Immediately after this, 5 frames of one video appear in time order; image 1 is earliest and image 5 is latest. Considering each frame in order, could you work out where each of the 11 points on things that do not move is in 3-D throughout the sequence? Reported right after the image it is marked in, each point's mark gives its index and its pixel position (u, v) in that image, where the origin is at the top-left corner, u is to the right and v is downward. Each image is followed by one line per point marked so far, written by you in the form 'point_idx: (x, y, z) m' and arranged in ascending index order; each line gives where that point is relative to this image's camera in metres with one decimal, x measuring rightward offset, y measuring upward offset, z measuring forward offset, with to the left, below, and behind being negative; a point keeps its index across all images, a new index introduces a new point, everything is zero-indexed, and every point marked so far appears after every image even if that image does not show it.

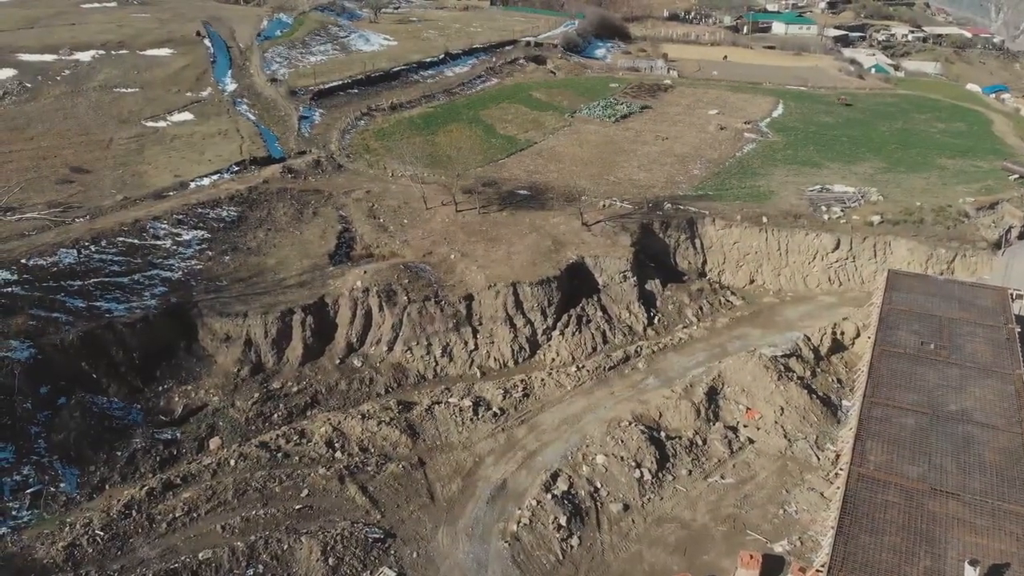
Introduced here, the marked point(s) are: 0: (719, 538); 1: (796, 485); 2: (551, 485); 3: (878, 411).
0: (+5.9, -6.9, +18.6) m
1: (+8.5, -5.9, +20.0) m
2: (+1.3, -5.7, +19.3) m
3: (+10.4, -3.4, +18.9) m
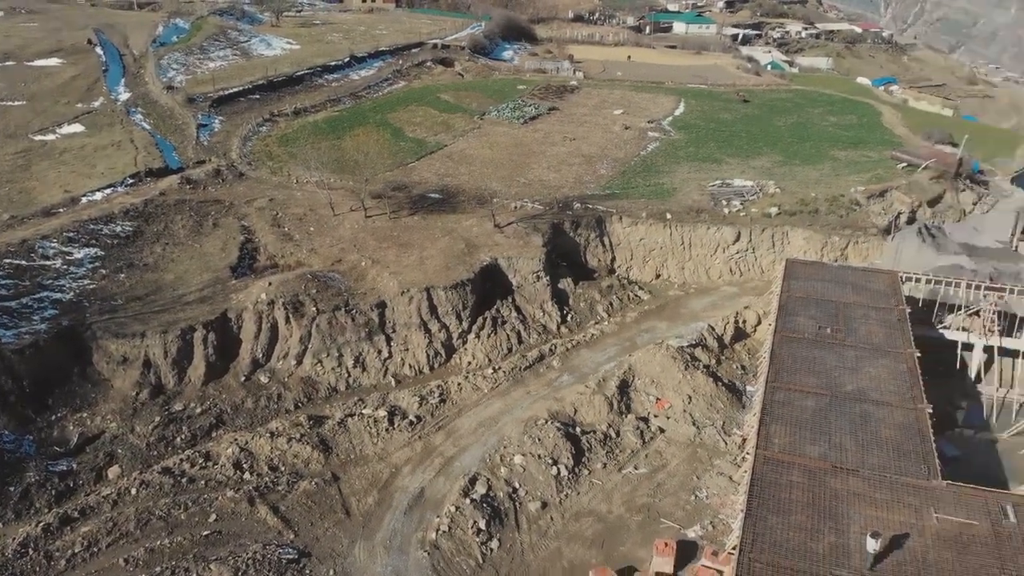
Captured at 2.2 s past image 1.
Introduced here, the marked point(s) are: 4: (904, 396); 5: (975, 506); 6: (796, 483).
0: (+3.6, -6.8, +18.8) m
1: (+6.0, -5.6, +20.5) m
2: (-1.1, -5.8, +19.1) m
3: (+7.9, -3.1, +19.5) m
4: (+11.4, -3.1, +19.3) m
5: (+11.4, -5.2, +15.8) m
6: (+7.3, -5.0, +17.0) m
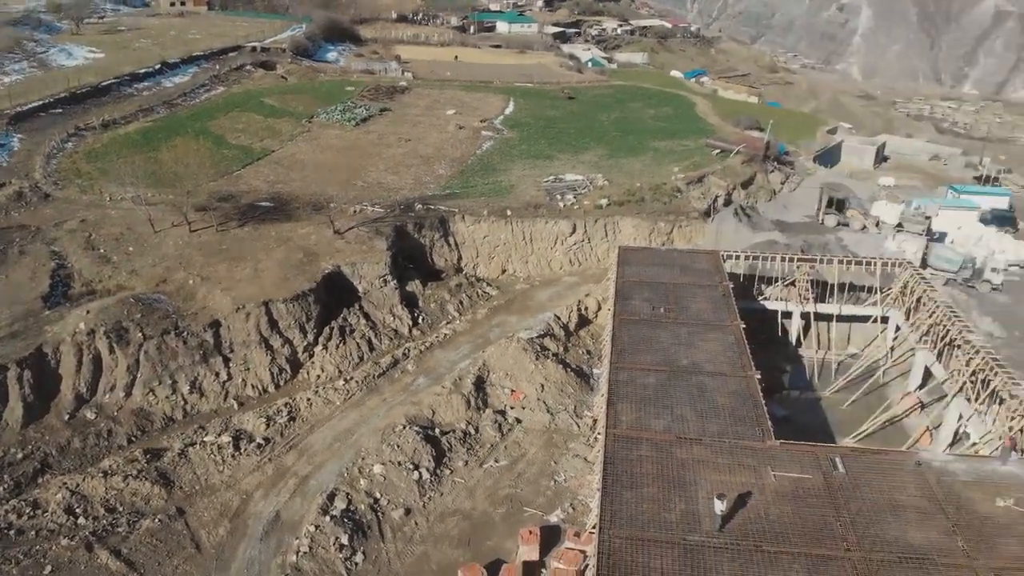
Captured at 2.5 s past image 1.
0: (-0.4, -6.7, +19.1) m
1: (+1.6, -5.3, +21.2) m
2: (-5.1, -6.1, +18.6) m
3: (+3.4, -2.7, +20.5) m
4: (+6.9, -2.4, +20.9) m
5: (+7.7, -4.5, +17.5) m
6: (+3.4, -4.6, +17.9) m
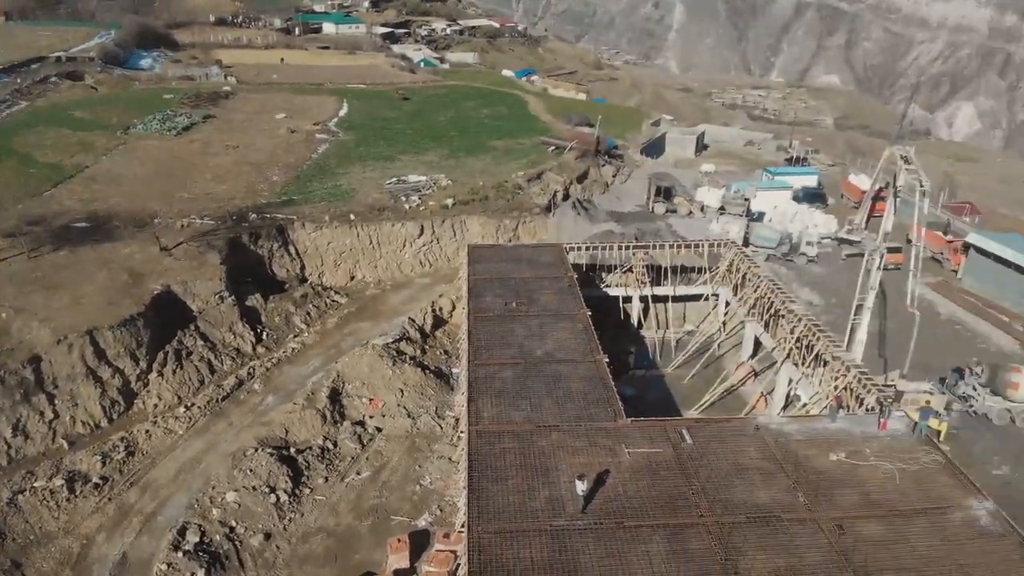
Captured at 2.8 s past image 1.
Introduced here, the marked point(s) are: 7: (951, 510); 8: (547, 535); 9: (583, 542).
0: (-4.3, -6.9, +18.8) m
1: (-2.7, -5.4, +21.1) m
2: (-9.0, -6.7, +17.6) m
3: (-1.0, -2.6, +20.7) m
4: (+2.3, -2.1, +21.5) m
5: (+3.7, -4.1, +18.2) m
6: (-0.5, -4.5, +18.1) m
7: (+10.2, -5.1, +15.2) m
8: (+0.8, -5.5, +14.8) m
9: (+1.5, -5.6, +14.6) m
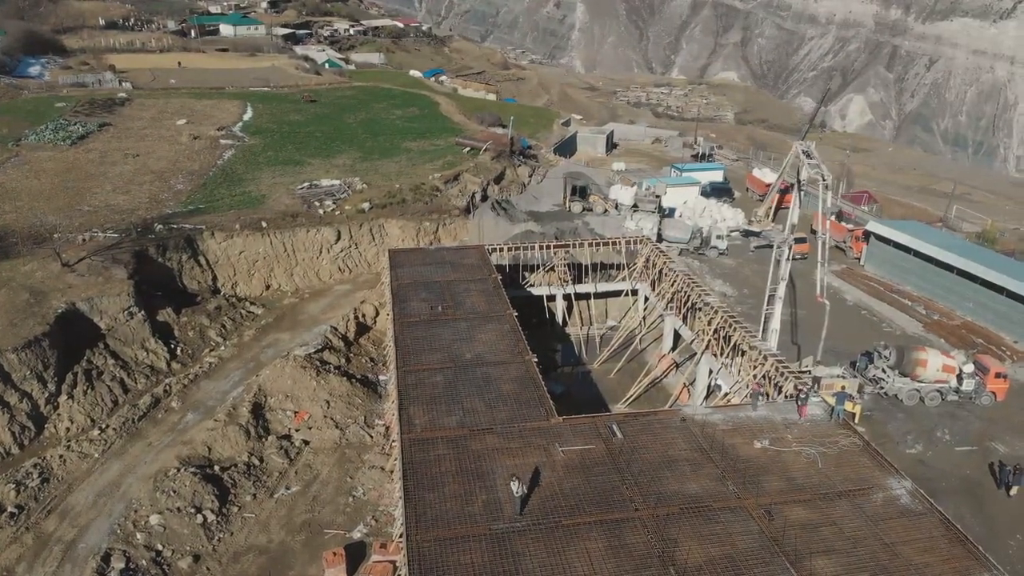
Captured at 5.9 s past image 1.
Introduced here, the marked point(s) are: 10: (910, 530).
0: (-6.1, -7.3, +18.3) m
1: (-4.8, -5.7, +20.8) m
2: (-10.6, -7.2, +16.7) m
3: (-3.2, -2.8, +20.5) m
4: (+0.1, -2.1, +21.6) m
5: (+1.8, -4.1, +18.5) m
6: (-2.4, -4.7, +18.0) m
7: (+8.6, -4.9, +16.1) m
8: (-0.8, -5.6, +14.8) m
9: (0.0, -5.7, +14.7) m
10: (+8.8, -5.4, +15.0) m
